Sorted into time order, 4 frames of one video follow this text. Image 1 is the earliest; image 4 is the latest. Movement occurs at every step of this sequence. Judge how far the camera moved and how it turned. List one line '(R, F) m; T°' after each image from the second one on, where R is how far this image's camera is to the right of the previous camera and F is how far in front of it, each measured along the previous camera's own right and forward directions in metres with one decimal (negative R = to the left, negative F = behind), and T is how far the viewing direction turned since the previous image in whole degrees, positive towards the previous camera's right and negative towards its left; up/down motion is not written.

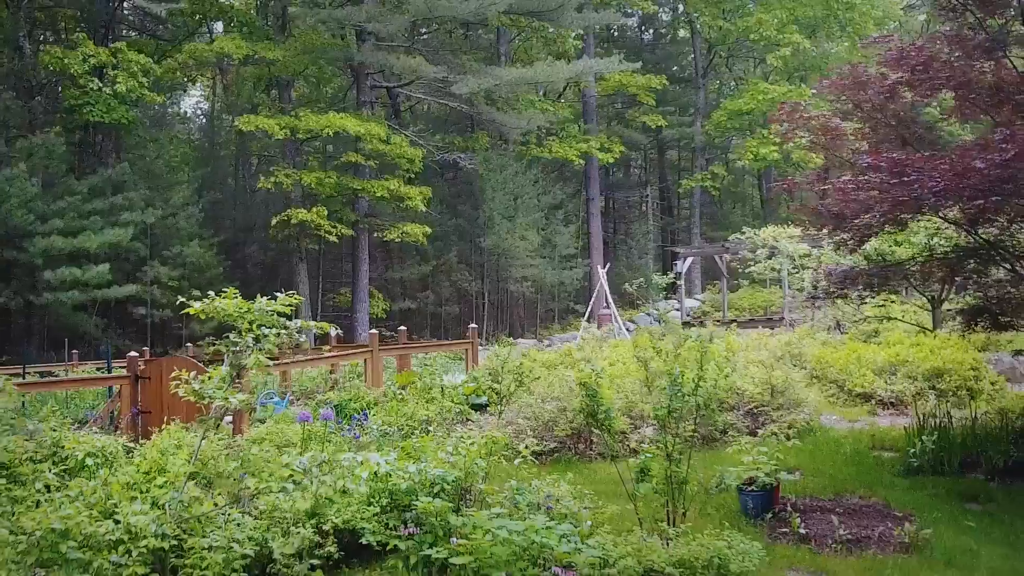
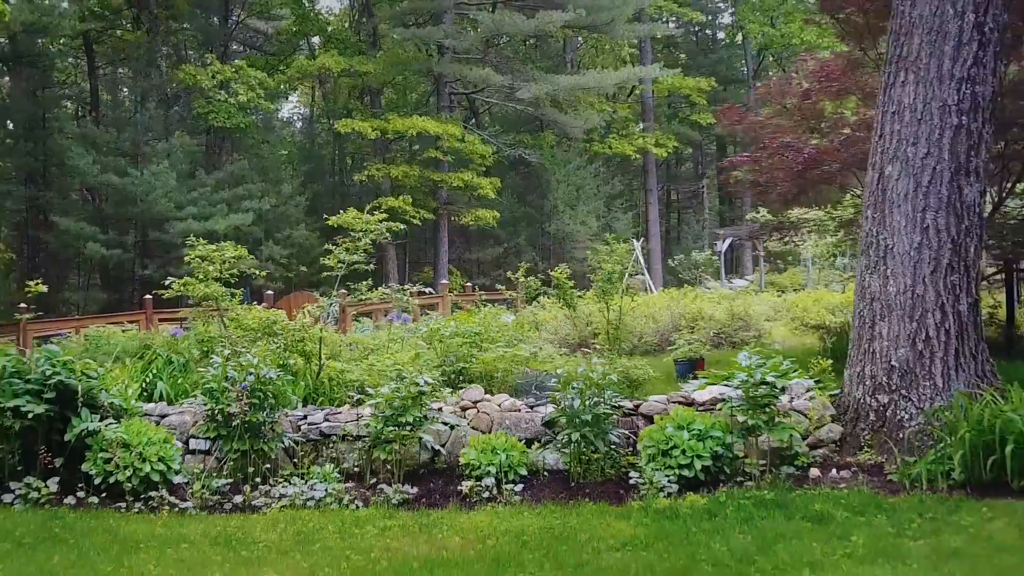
(+0.4, -2.3) m; -4°
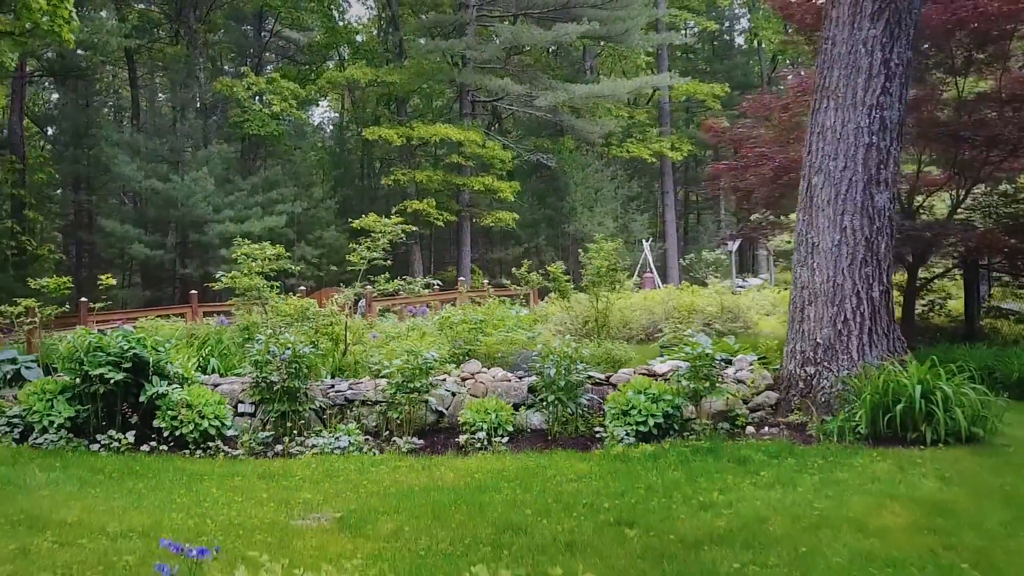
(+0.1, -0.9) m; -1°
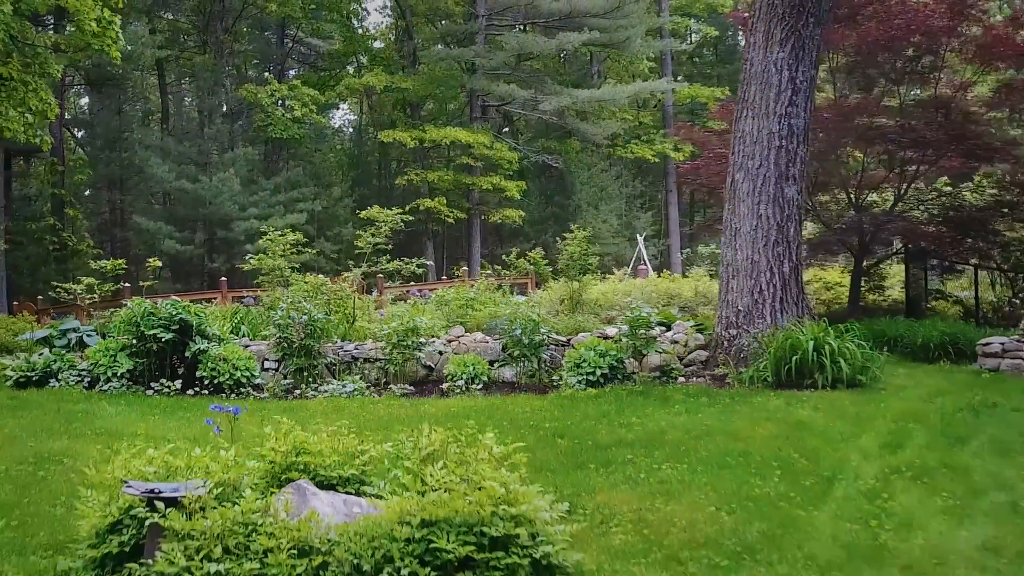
(+0.2, -1.1) m; -1°
